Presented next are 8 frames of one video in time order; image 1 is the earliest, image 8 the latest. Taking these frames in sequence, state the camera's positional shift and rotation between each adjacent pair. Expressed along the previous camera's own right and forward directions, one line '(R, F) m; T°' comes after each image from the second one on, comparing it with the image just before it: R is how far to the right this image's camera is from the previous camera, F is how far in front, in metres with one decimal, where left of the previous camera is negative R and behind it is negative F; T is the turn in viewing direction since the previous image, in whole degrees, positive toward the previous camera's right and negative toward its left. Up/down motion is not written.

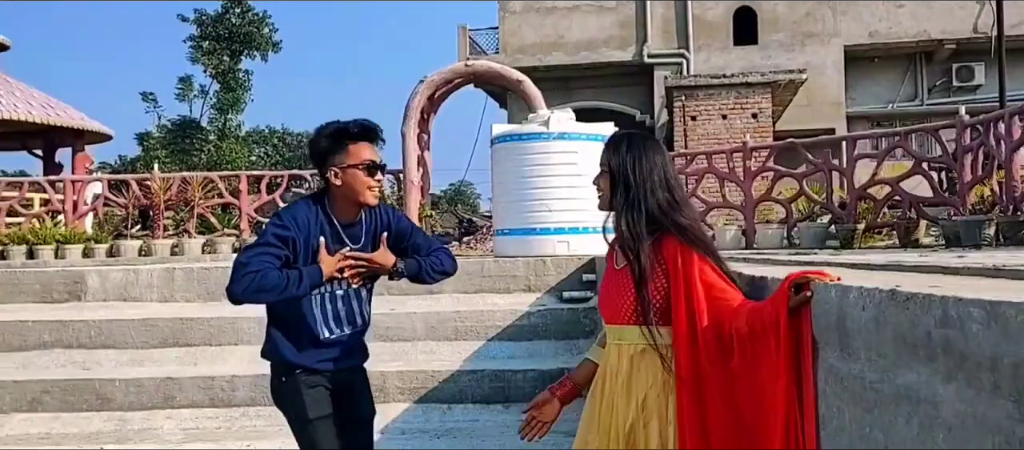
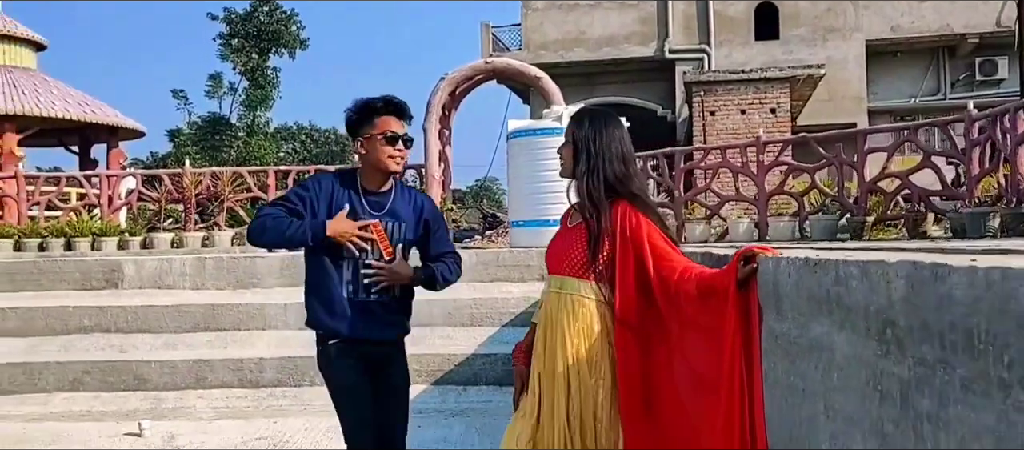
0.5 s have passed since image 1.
(+0.1, -0.3) m; -2°
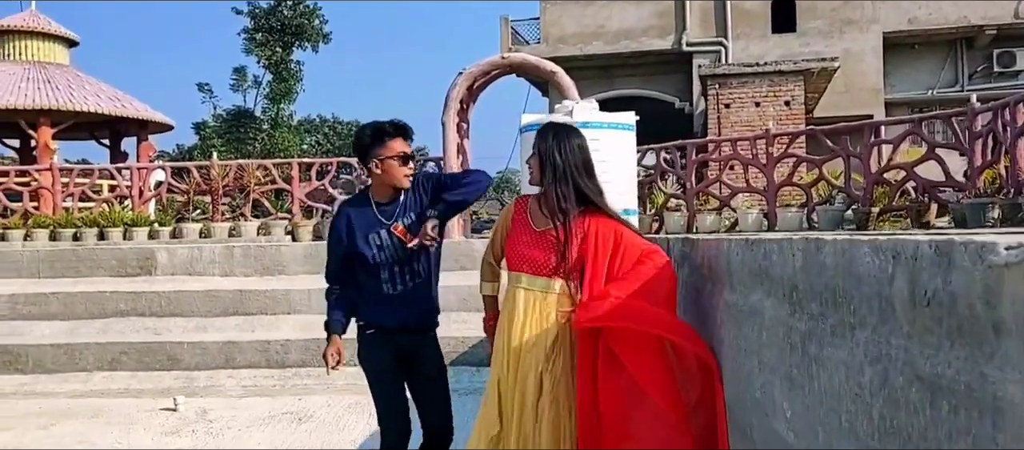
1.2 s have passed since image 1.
(+0.1, -0.3) m; -1°
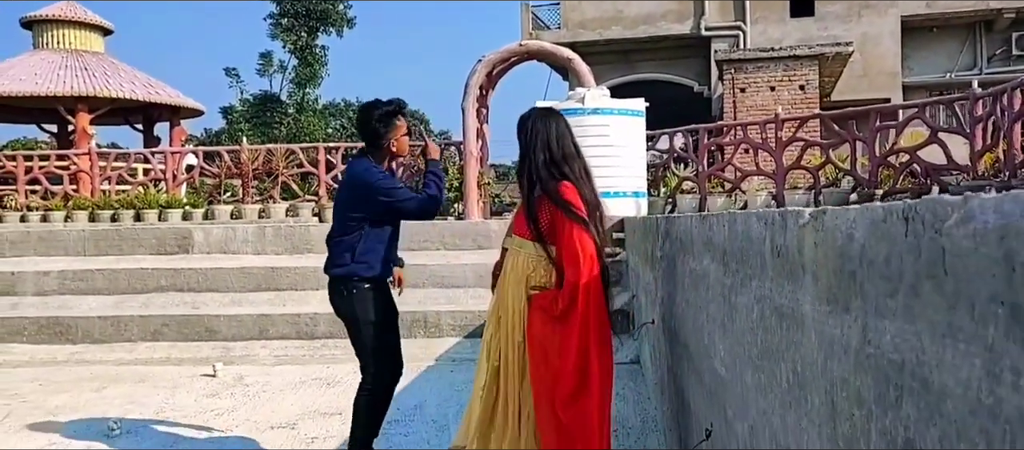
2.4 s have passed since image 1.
(+0.1, -0.4) m; -2°
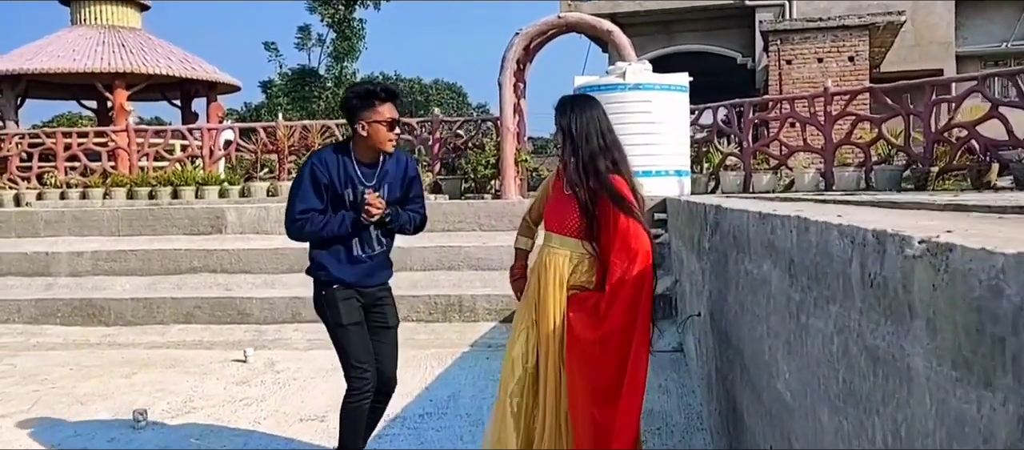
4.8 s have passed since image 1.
(0.0, +0.2) m; -2°
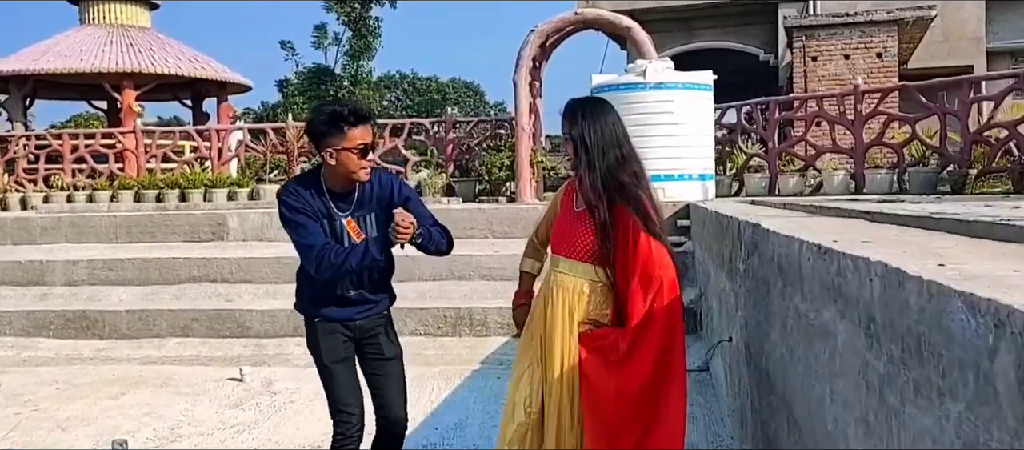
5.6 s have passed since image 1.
(0.0, +0.4) m; -1°
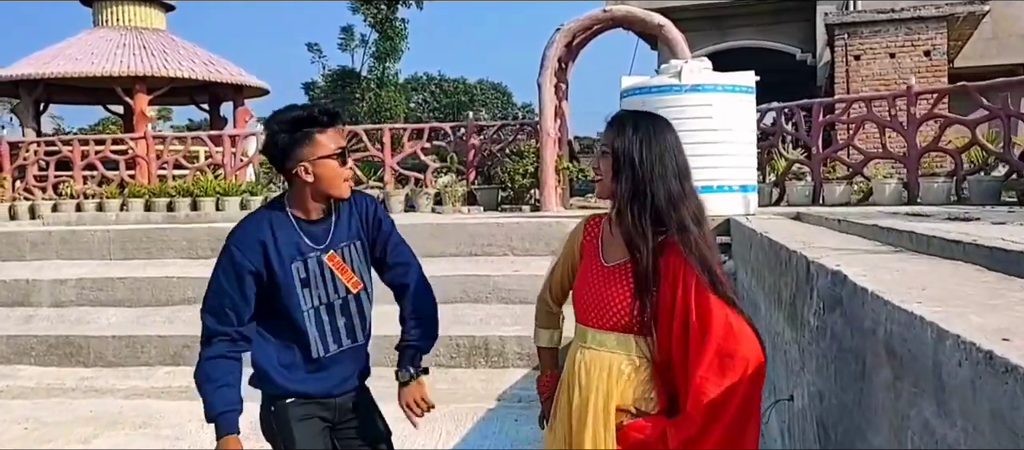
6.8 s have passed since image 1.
(0.0, +0.6) m; -2°
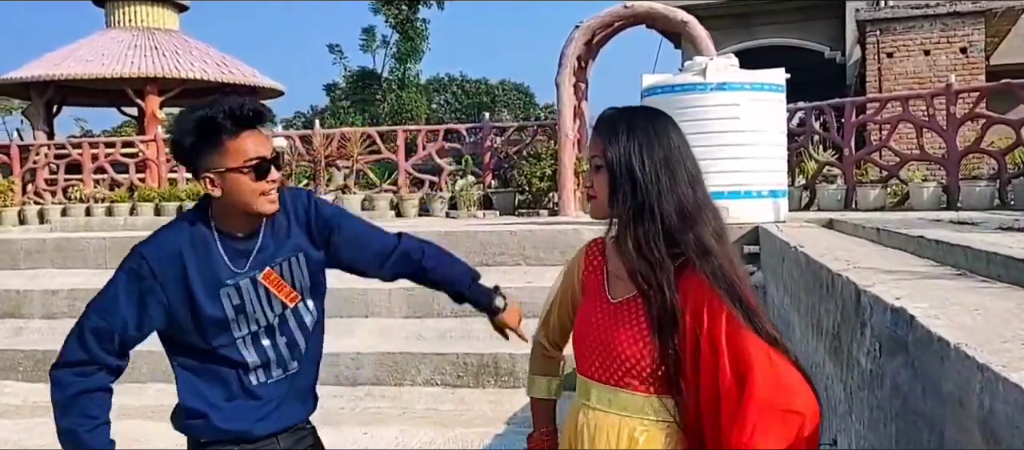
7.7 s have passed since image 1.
(+0.1, +0.4) m; -2°
